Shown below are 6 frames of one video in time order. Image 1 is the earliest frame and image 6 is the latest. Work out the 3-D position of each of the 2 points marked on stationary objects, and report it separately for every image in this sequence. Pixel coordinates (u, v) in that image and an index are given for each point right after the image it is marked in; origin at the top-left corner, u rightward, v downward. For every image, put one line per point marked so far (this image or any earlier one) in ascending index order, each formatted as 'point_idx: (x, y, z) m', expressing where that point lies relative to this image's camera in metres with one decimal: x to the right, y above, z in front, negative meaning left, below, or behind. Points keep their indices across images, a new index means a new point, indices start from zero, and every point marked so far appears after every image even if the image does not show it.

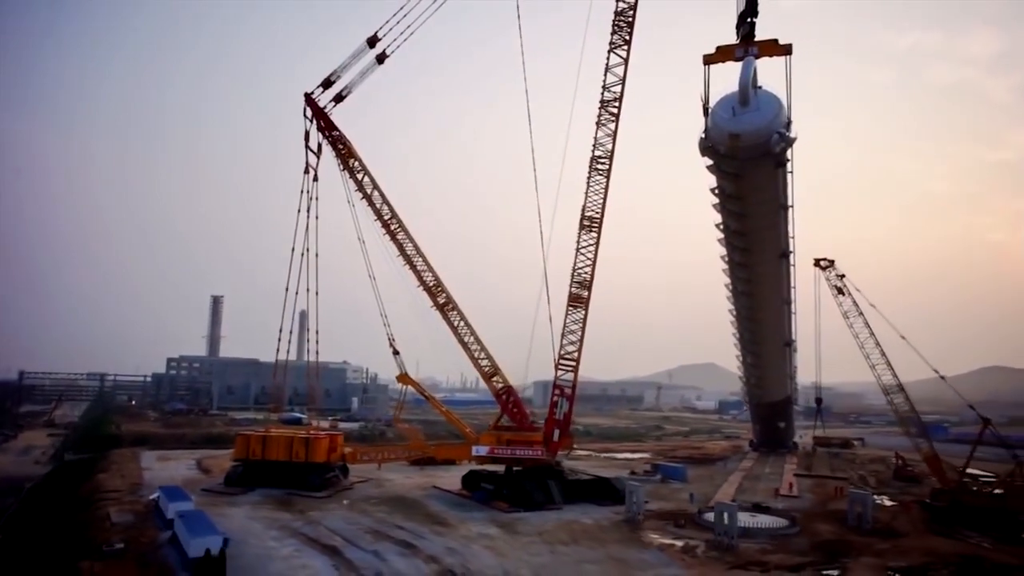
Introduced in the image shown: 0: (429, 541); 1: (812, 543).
0: (-2.1, -6.3, +17.3) m
1: (+7.8, -6.6, +18.0) m
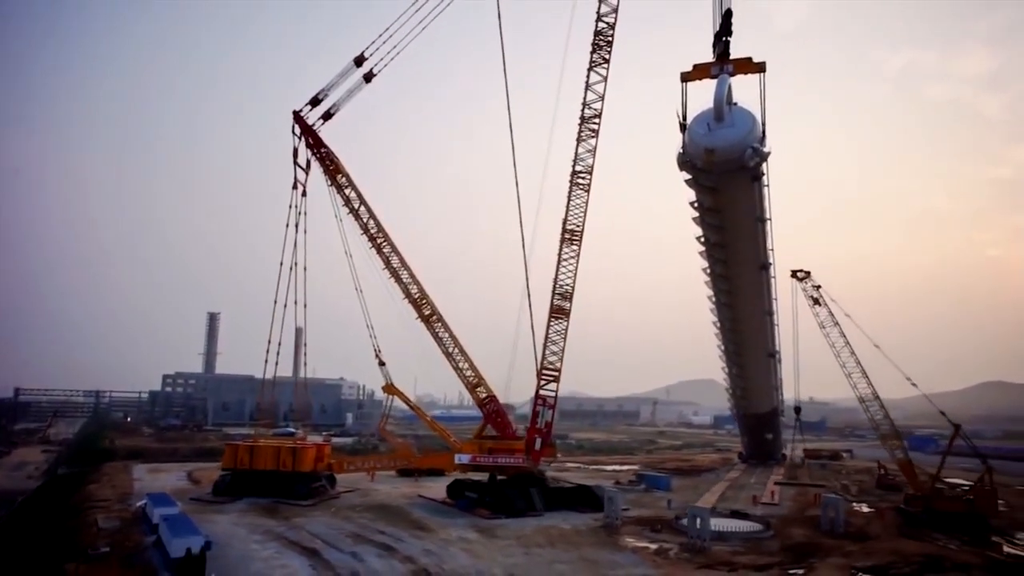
0: (-2.7, -6.6, +17.8) m
1: (+7.2, -6.9, +18.4) m
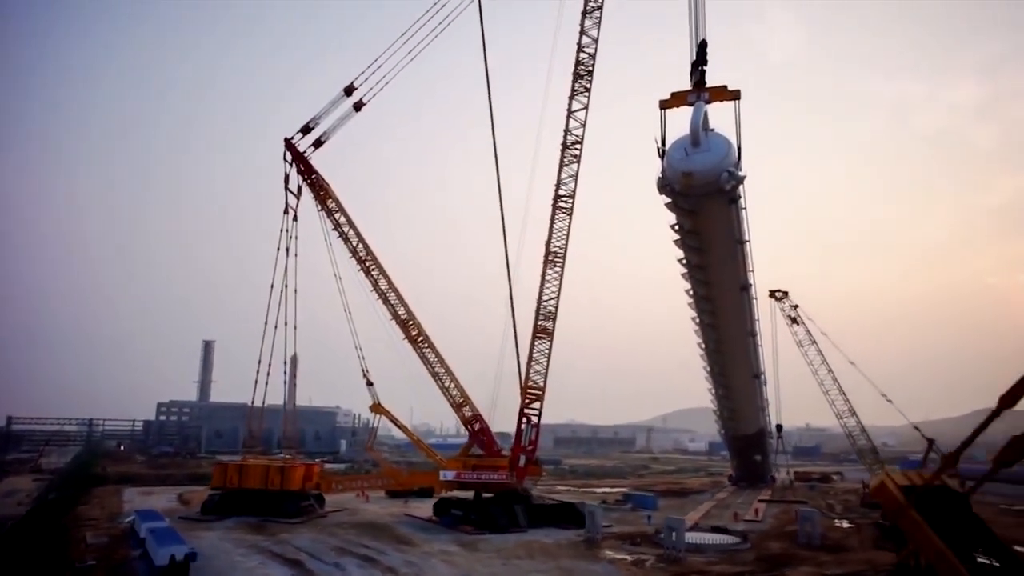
0: (-3.2, -7.0, +18.1) m
1: (+6.7, -7.3, +18.8) m
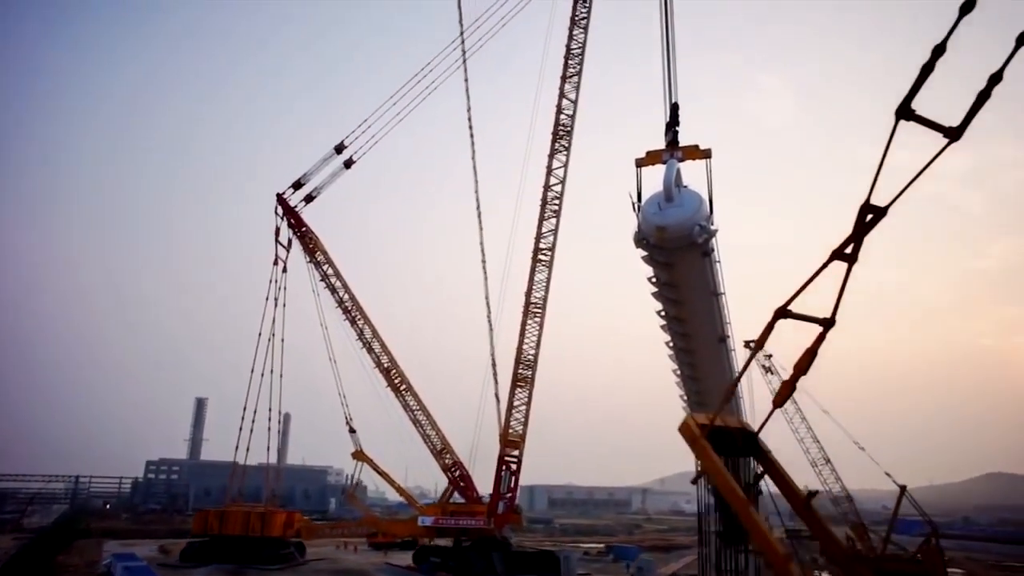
0: (-3.9, -8.2, +18.3) m
1: (+5.9, -8.5, +18.9) m
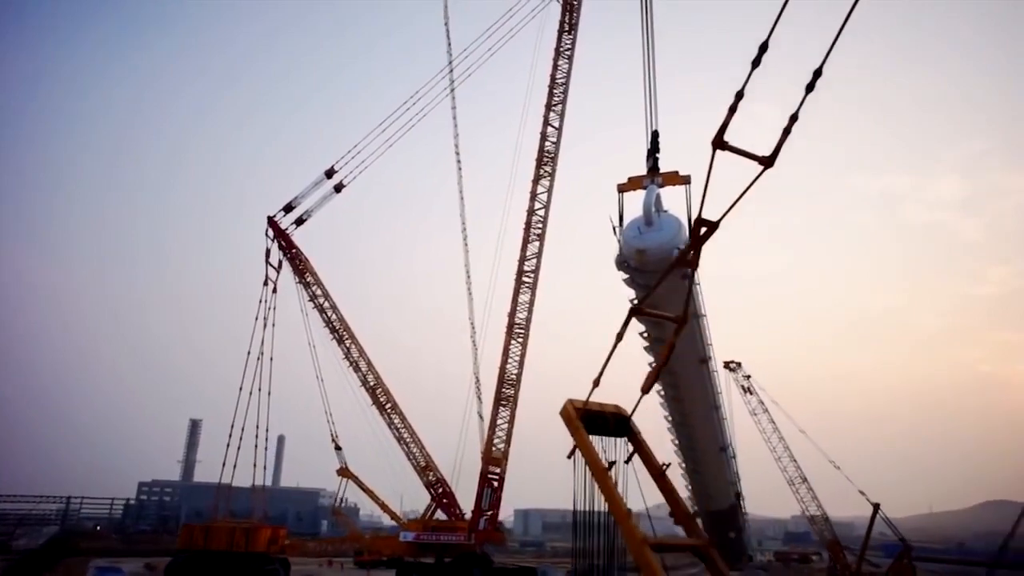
0: (-4.6, -8.7, +18.7) m
1: (+5.2, -9.1, +19.3) m
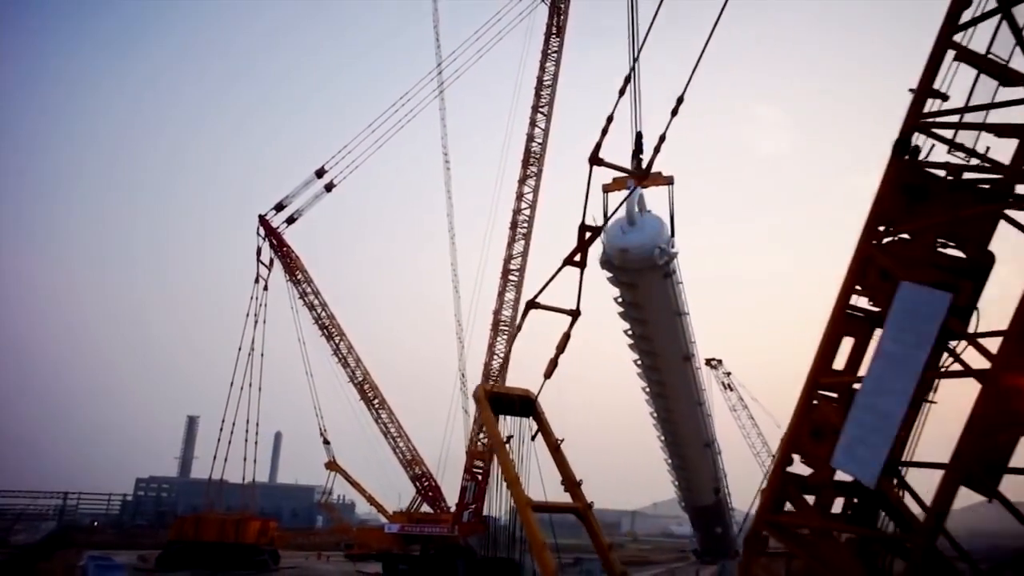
0: (-5.2, -8.6, +19.3) m
1: (+4.6, -9.1, +20.0) m
